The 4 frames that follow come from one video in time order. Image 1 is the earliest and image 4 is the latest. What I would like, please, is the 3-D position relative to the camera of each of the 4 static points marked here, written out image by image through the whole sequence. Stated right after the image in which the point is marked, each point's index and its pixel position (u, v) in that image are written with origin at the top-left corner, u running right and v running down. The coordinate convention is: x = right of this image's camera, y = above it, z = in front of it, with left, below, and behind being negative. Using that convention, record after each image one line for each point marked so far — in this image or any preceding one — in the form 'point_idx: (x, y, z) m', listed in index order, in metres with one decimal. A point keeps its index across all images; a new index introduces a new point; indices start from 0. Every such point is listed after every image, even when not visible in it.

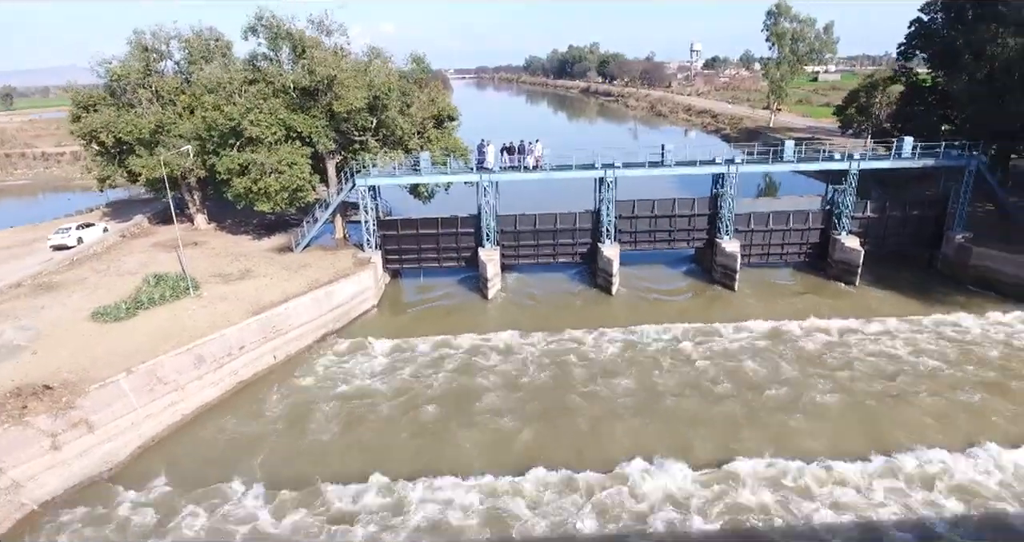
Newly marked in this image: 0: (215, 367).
0: (-9.3, -3.0, +19.0) m
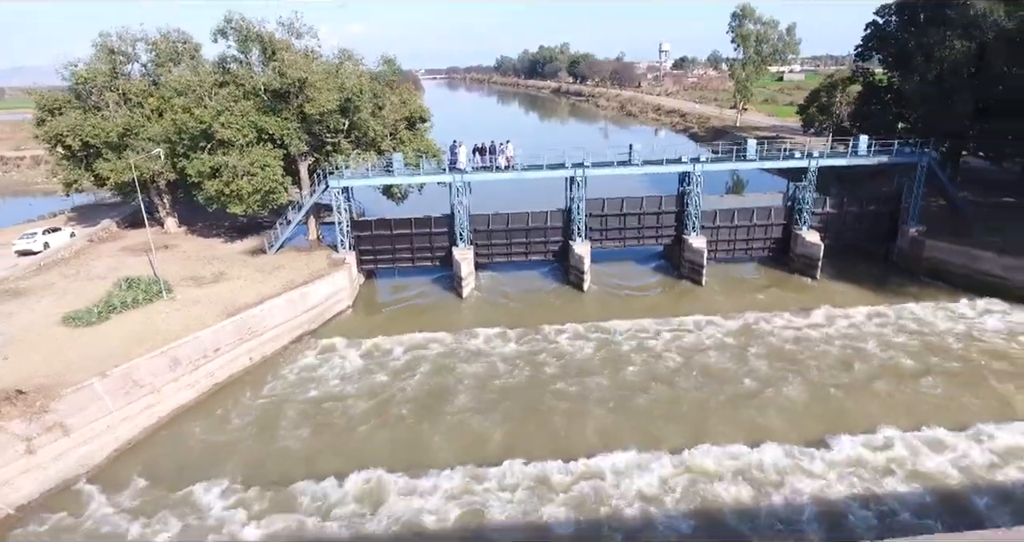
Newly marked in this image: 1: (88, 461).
0: (-10.0, -3.1, +19.0) m
1: (-11.3, -5.1, +16.3) m
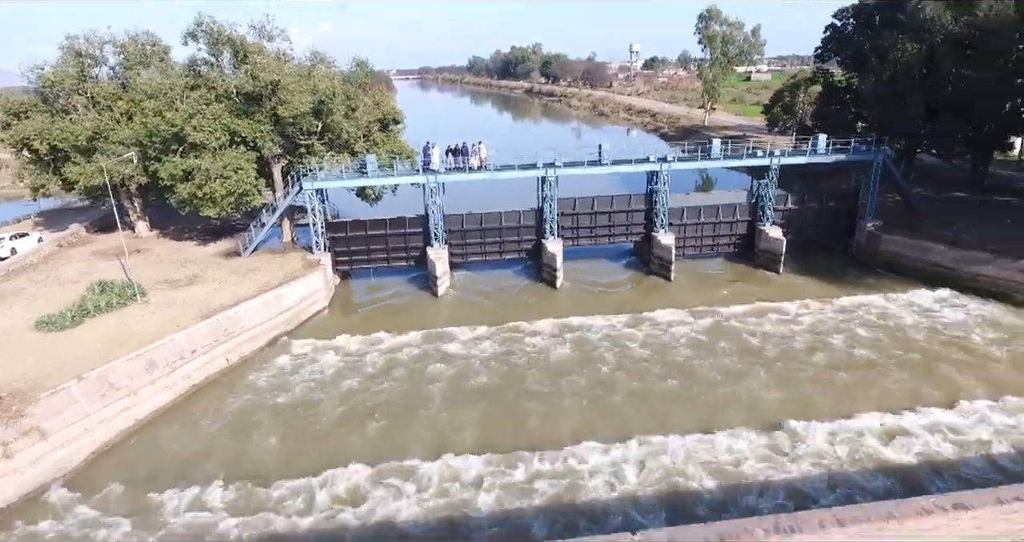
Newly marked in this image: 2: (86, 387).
0: (-10.8, -3.1, +19.1) m
1: (-12.0, -5.2, +16.3) m
2: (-11.9, -3.3, +17.0) m
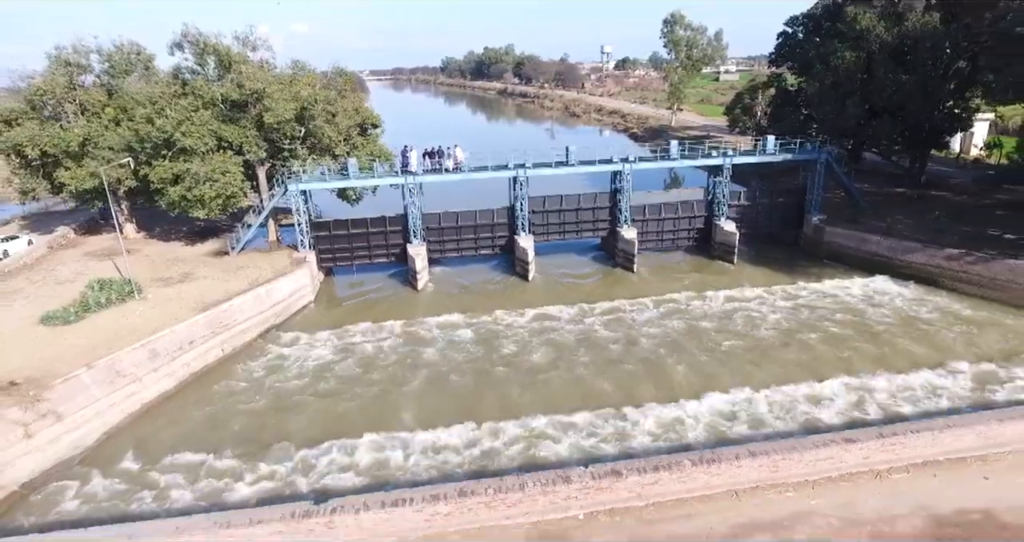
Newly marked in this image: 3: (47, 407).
0: (-11.7, -3.0, +20.6) m
1: (-12.7, -5.1, +17.8) m
2: (-12.6, -3.2, +18.5) m
3: (-13.1, -3.8, +17.1) m
